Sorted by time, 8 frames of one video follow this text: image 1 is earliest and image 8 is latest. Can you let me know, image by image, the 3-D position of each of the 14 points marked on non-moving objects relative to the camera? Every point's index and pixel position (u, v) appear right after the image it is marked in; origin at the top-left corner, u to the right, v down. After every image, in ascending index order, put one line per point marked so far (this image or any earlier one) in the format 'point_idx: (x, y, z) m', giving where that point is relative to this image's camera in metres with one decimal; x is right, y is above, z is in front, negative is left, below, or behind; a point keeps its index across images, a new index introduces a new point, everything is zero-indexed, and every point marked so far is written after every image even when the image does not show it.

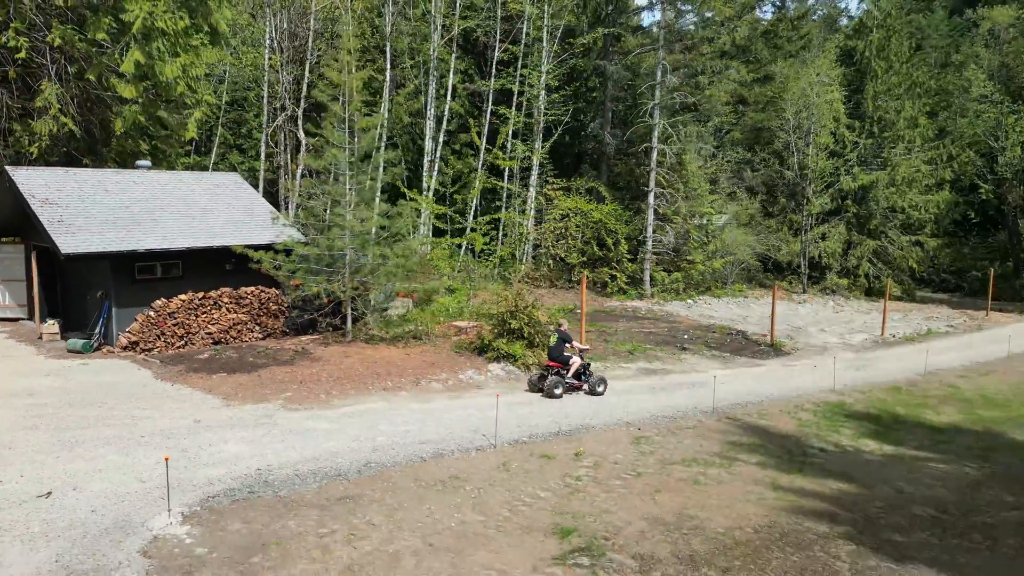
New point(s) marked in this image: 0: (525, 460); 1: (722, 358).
0: (+0.1, -1.5, +6.3) m
1: (+3.6, -1.2, +12.4) m
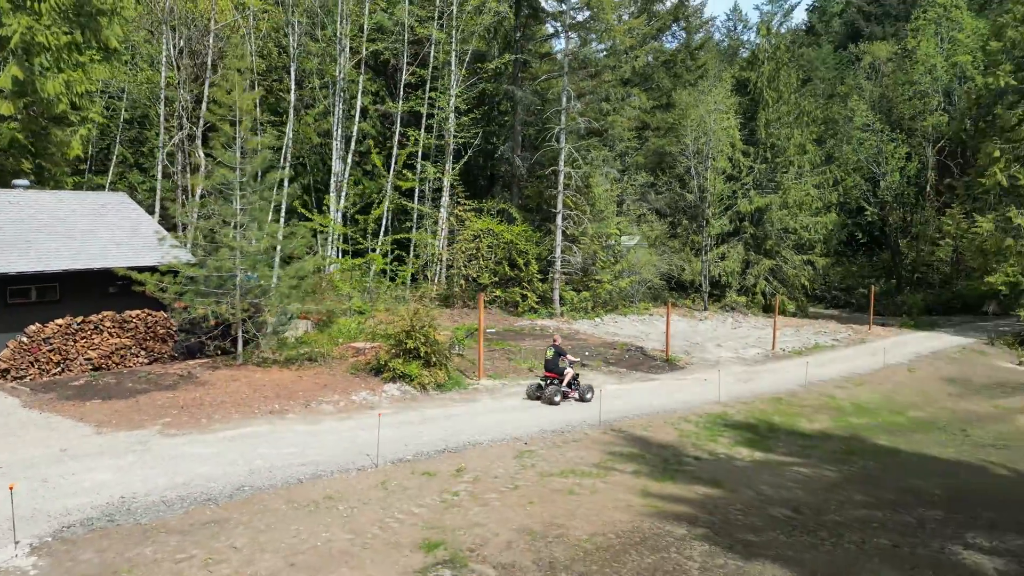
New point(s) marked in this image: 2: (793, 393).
0: (-1.0, -1.7, +6.4) m
1: (+1.9, -1.5, +12.7) m
2: (+4.7, -1.8, +12.0) m
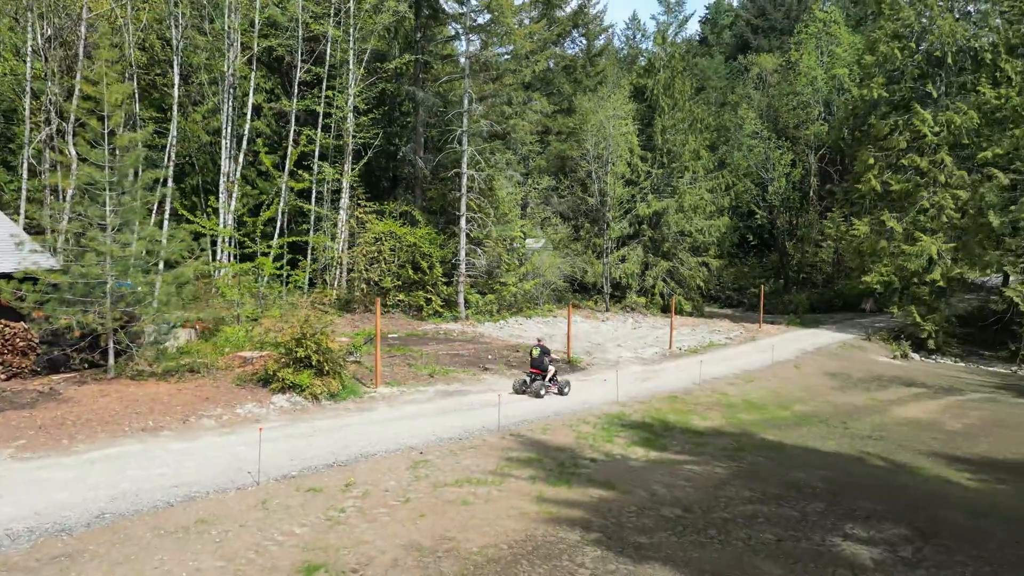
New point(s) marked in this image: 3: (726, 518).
0: (-1.9, -1.7, +6.0) m
1: (+0.1, -1.6, +12.7) m
2: (+3.0, -1.8, +12.3) m
3: (+1.8, -2.0, +6.1) m
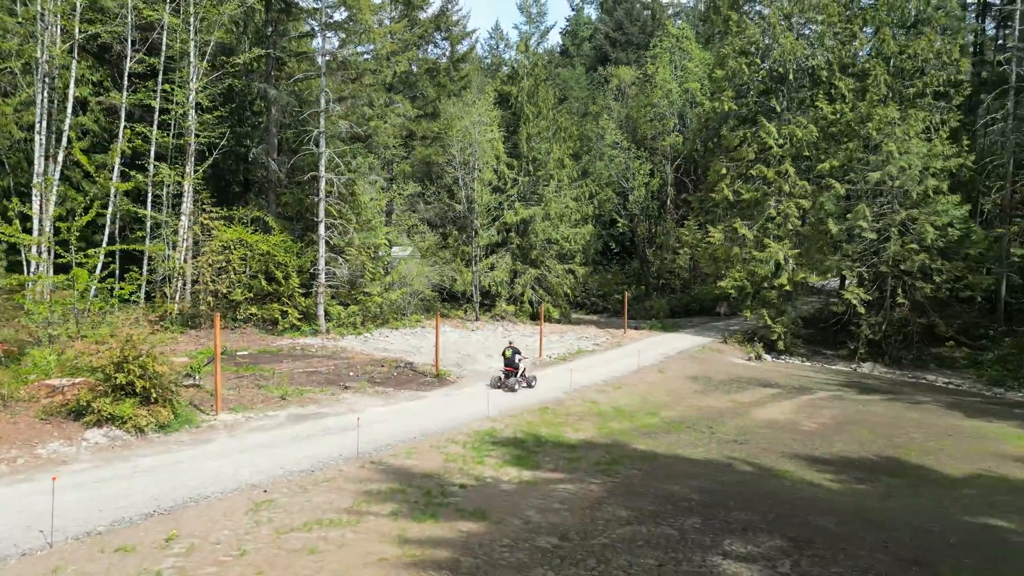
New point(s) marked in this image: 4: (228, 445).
0: (-2.9, -1.8, +4.9) m
1: (-2.1, -1.7, +11.8) m
2: (+0.8, -1.9, +12.0) m
3: (+0.7, -2.0, +5.7) m
4: (-3.2, -1.8, +8.1) m
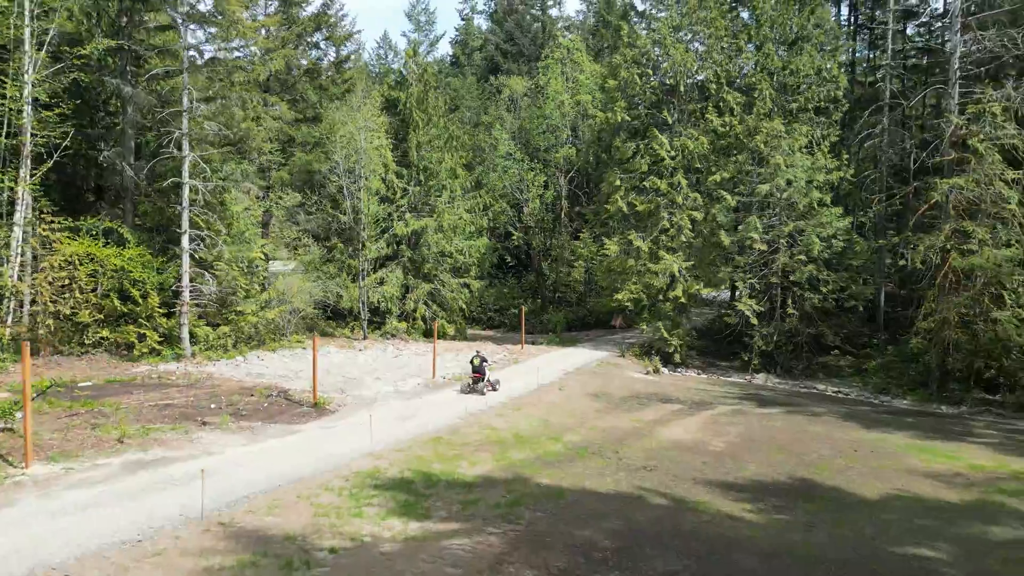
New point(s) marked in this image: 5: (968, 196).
0: (-3.5, -2.0, +3.3) m
1: (-3.7, -2.0, +10.3) m
2: (-0.9, -2.1, +10.9) m
3: (0.0, -2.1, +4.6) m
4: (-4.3, -2.0, +6.4) m
5: (+10.2, +2.1, +16.1) m
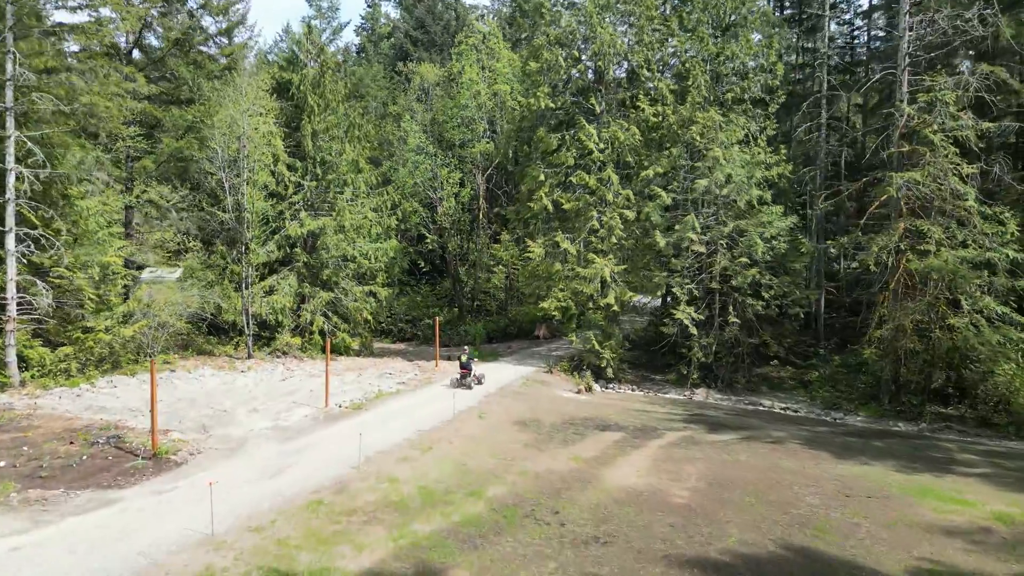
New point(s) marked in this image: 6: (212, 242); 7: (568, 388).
0: (-3.7, -2.0, +0.4) m
1: (-4.7, -2.1, +7.3) m
2: (-2.0, -2.3, +8.2) m
3: (-0.4, -2.2, +2.1) m
4: (-4.8, -2.1, +3.4) m
5: (+8.4, +2.0, +14.8) m
6: (-8.2, +1.2, +19.7) m
7: (+1.3, -2.3, +16.6) m
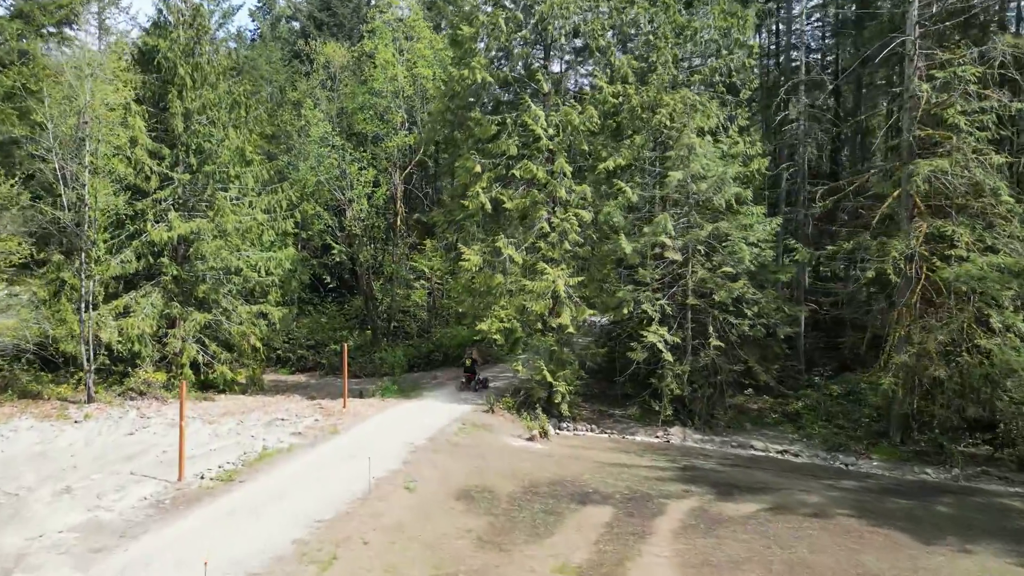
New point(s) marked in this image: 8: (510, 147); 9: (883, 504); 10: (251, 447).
0: (-2.9, -2.0, -3.7) m
1: (-4.8, -2.2, +3.1) m
2: (-2.2, -2.4, +4.3) m
3: (+0.2, -2.1, -1.6) m
4: (-4.4, -2.1, -0.8) m
5: (+7.3, +1.7, +12.2) m
6: (-9.8, +0.8, +15.0) m
7: (+0.1, -2.6, +13.0) m
8: (0.0, +3.0, +15.1) m
9: (+4.8, -2.8, +9.3) m
10: (-4.1, -2.5, +11.2) m
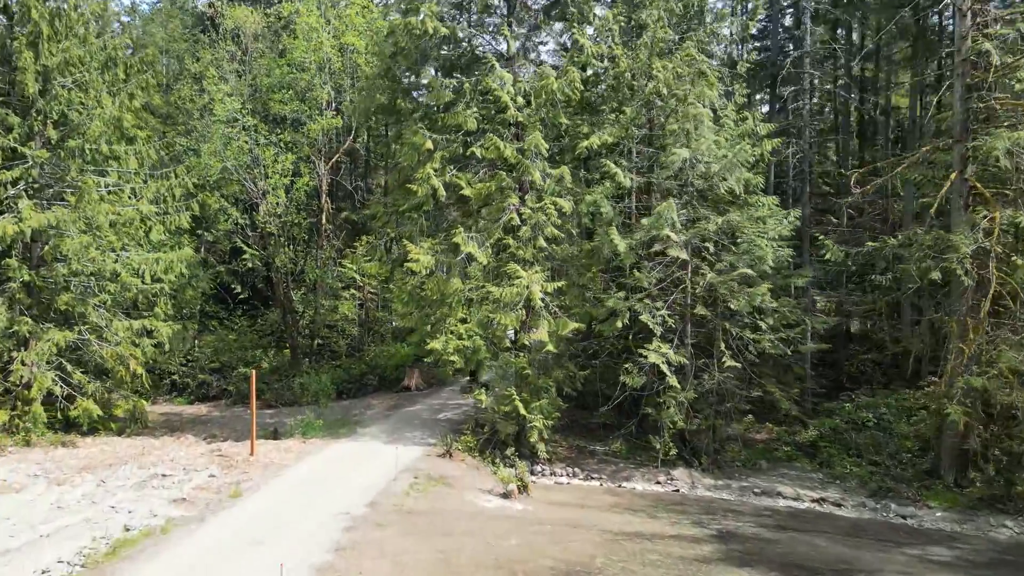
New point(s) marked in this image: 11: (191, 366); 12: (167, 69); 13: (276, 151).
0: (-1.6, -1.7, -7.0) m
1: (-4.2, -2.2, -0.5) m
2: (-1.7, -2.3, +1.0) m
3: (+1.2, -2.0, -4.6) m
4: (-3.4, -1.9, -4.3) m
5: (+6.9, +1.7, +9.8) m
6: (-10.4, +0.6, +10.9) m
7: (-0.4, -2.7, +9.8) m
8: (-0.7, +2.9, +12.0) m
9: (+4.7, -2.8, +6.6) m
10: (-4.3, -2.5, +7.6) m
11: (-7.9, -2.0, +17.9) m
12: (-9.5, +6.0, +20.1) m
13: (-5.7, +3.3, +17.4) m
